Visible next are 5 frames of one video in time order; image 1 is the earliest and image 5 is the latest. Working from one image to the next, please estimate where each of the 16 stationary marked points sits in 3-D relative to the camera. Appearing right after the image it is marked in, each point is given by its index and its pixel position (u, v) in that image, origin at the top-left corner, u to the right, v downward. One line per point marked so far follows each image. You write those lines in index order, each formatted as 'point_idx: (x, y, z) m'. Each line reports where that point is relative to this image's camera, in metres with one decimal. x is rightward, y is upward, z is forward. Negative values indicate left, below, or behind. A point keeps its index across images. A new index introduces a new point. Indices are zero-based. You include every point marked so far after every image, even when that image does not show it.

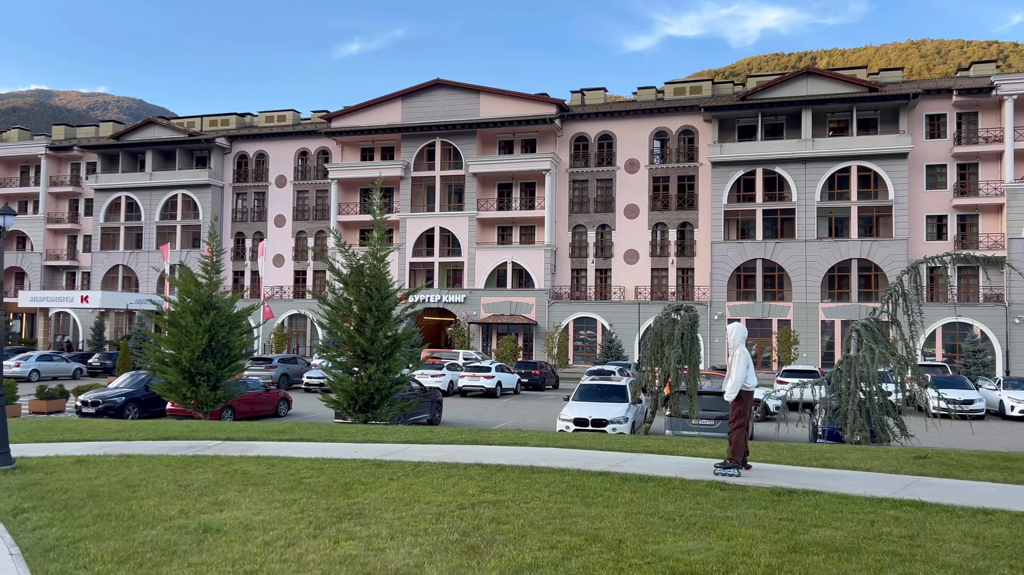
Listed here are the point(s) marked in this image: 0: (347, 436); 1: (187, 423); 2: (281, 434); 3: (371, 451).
0: (-2.6, -2.3, +12.7) m
1: (-5.6, -2.3, +14.1) m
2: (-3.6, -2.3, +12.9) m
3: (-1.9, -2.2, +11.0) m
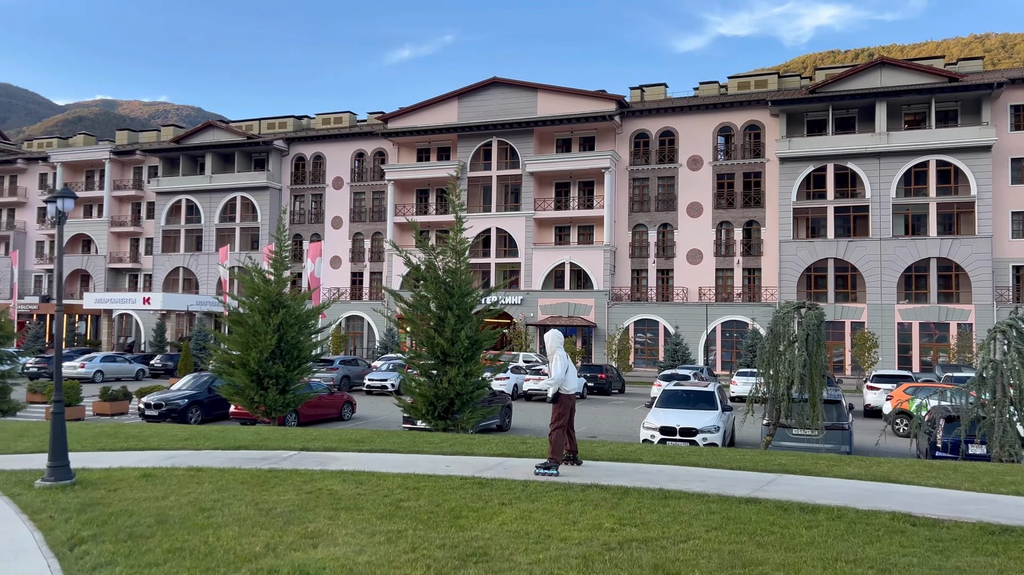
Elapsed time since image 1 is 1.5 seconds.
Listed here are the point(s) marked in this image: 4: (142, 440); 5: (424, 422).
0: (-1.2, -2.2, +11.4) m
1: (-4.0, -2.3, +13.0) m
2: (-2.2, -2.2, +11.7) m
3: (-0.5, -2.1, +9.7) m
4: (-5.6, -2.3, +12.3) m
5: (-1.6, -2.4, +14.5) m
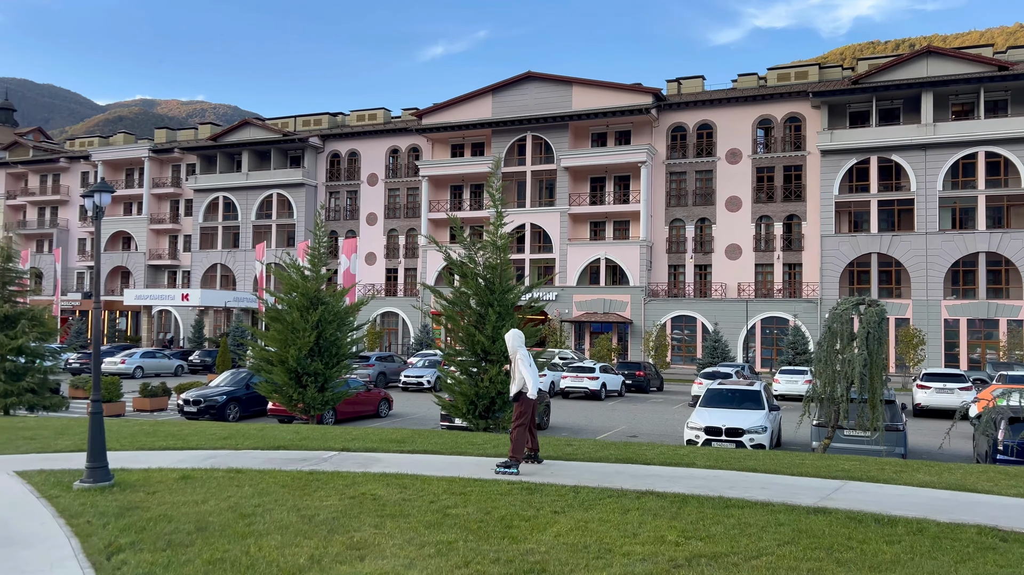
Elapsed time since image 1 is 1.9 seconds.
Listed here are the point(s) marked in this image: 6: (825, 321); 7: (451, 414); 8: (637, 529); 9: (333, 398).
0: (-0.5, -2.2, +11.1) m
1: (-3.4, -2.2, +12.8) m
2: (-1.5, -2.2, +11.4) m
3: (0.0, -2.1, +9.3) m
4: (-4.9, -2.2, +12.2) m
5: (-0.8, -2.3, +14.2) m
6: (+4.8, -0.5, +12.5) m
7: (-1.0, -2.2, +14.4) m
8: (+1.0, -1.9, +6.3) m
9: (-3.5, -2.2, +16.0) m
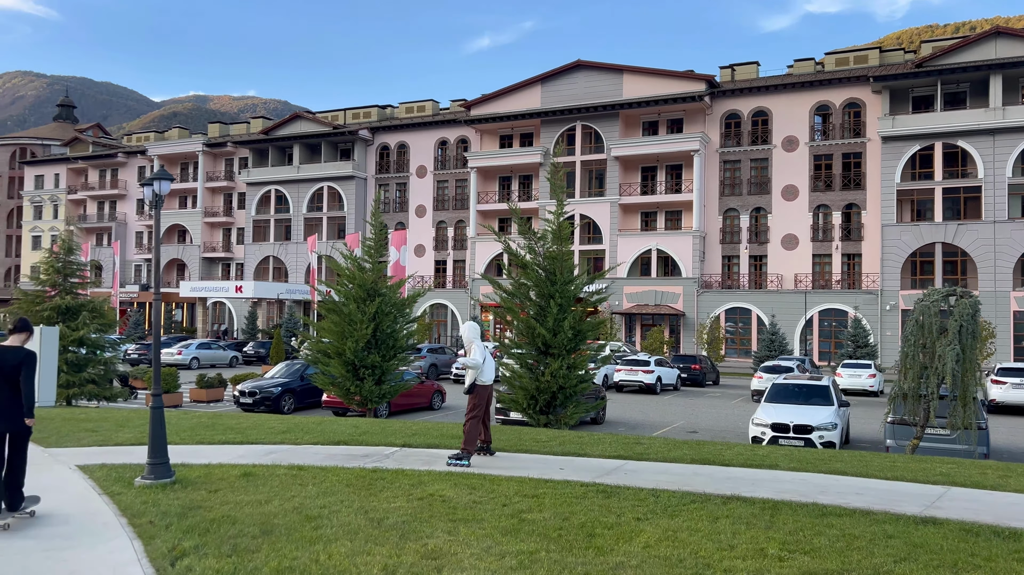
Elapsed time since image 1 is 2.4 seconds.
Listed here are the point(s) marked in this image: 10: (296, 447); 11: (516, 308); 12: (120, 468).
0: (+0.3, -2.0, +10.6) m
1: (-2.4, -2.1, +12.5) m
2: (-0.7, -2.1, +11.0) m
3: (+0.8, -2.0, +8.8) m
4: (-4.0, -2.1, +12.0) m
5: (+0.2, -2.2, +13.7) m
6: (+5.7, -0.4, +11.8) m
7: (0.0, -2.1, +14.0) m
8: (+1.6, -1.8, +5.8) m
9: (-2.3, -2.0, +15.7) m
10: (-2.8, -2.1, +10.5) m
11: (+0.1, -0.4, +14.0) m
12: (-4.2, -2.0, +8.9) m
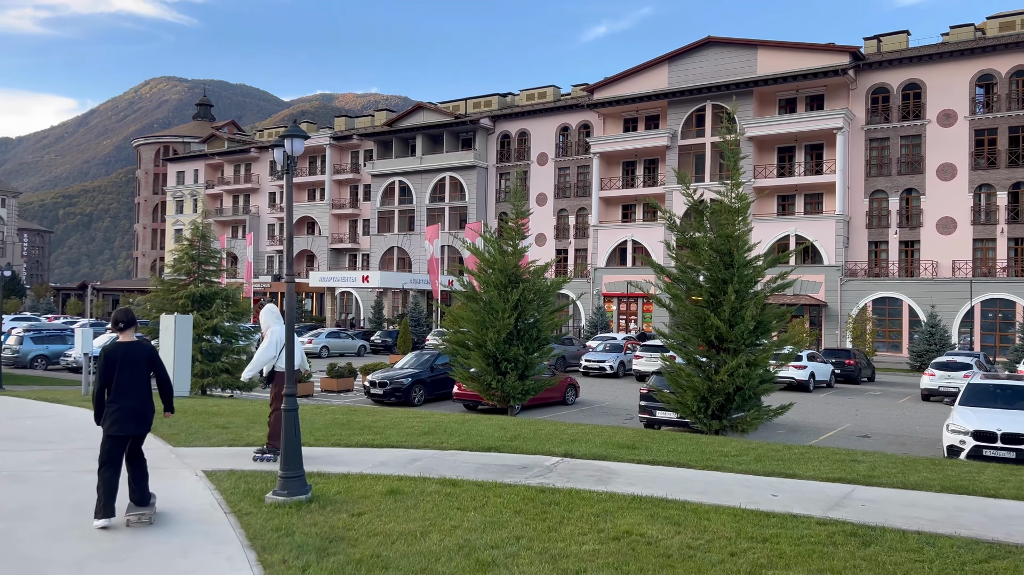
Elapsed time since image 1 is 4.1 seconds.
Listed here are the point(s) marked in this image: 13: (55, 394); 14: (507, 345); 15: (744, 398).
0: (+2.3, -1.8, +8.8) m
1: (-0.1, -1.9, +11.0) m
2: (+1.4, -1.9, +9.3) m
3: (+2.5, -1.8, +7.0) m
4: (-1.8, -1.9, +10.8) m
5: (+2.6, -1.9, +11.9) m
6: (+7.8, -0.2, +9.2) m
7: (+2.5, -1.8, +12.2) m
8: (+2.8, -1.6, +3.9) m
9: (+0.4, -1.7, +14.3) m
10: (-0.8, -1.9, +9.2) m
11: (+2.5, -0.1, +12.1) m
12: (-2.5, -1.8, +7.7) m
13: (-9.7, -2.3, +17.4) m
14: (-0.1, -1.0, +14.2) m
15: (+3.3, -1.6, +11.6) m
